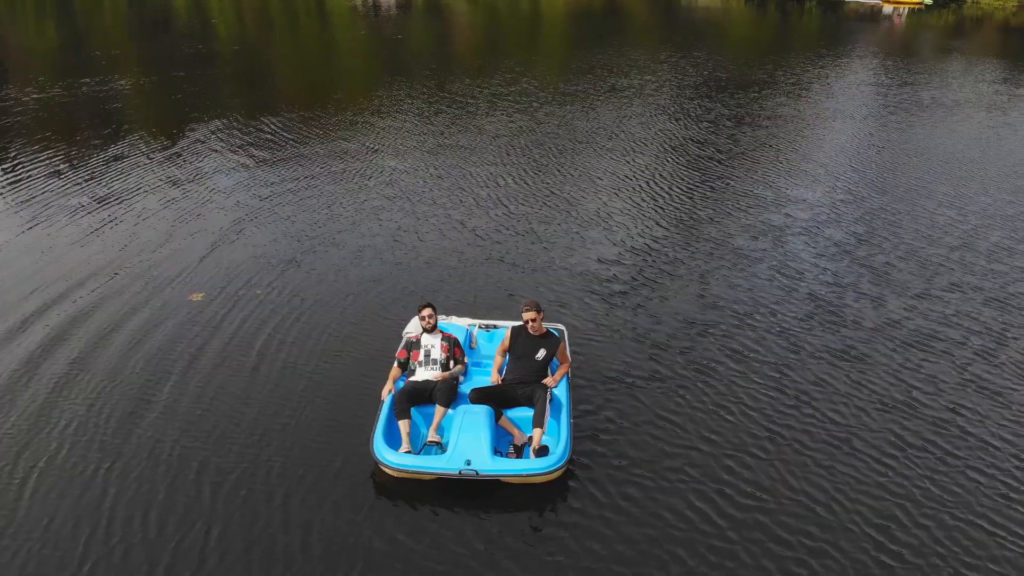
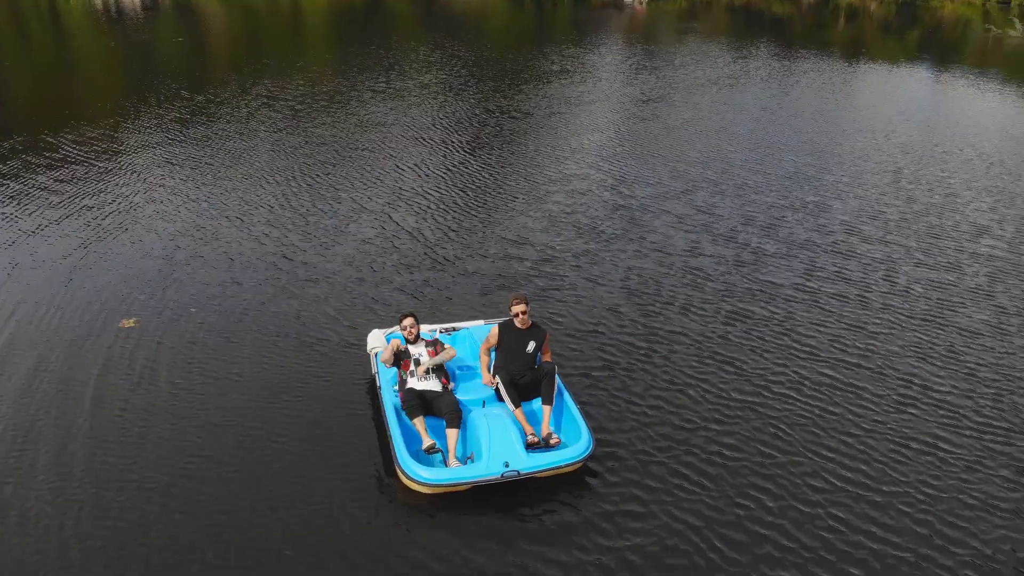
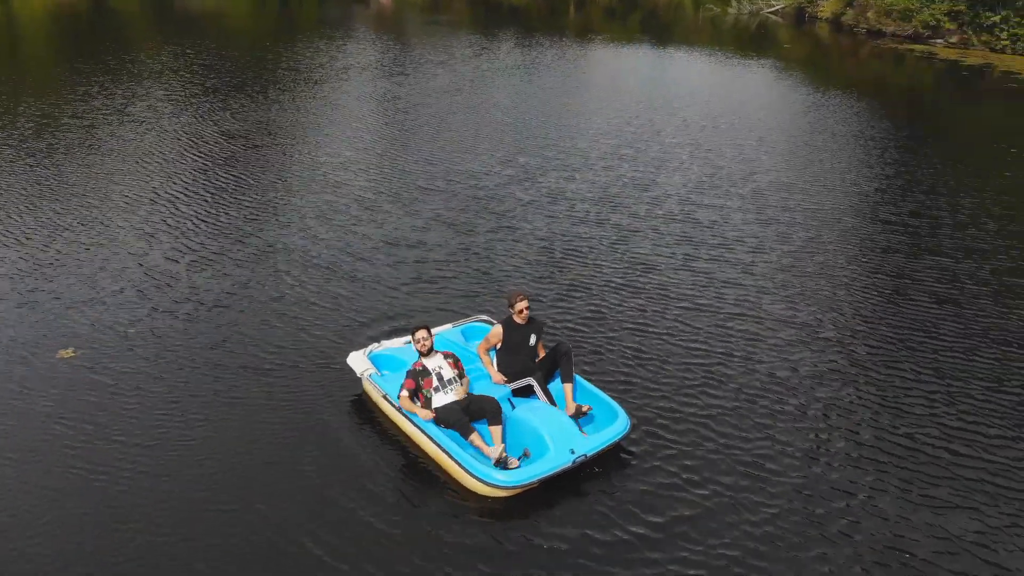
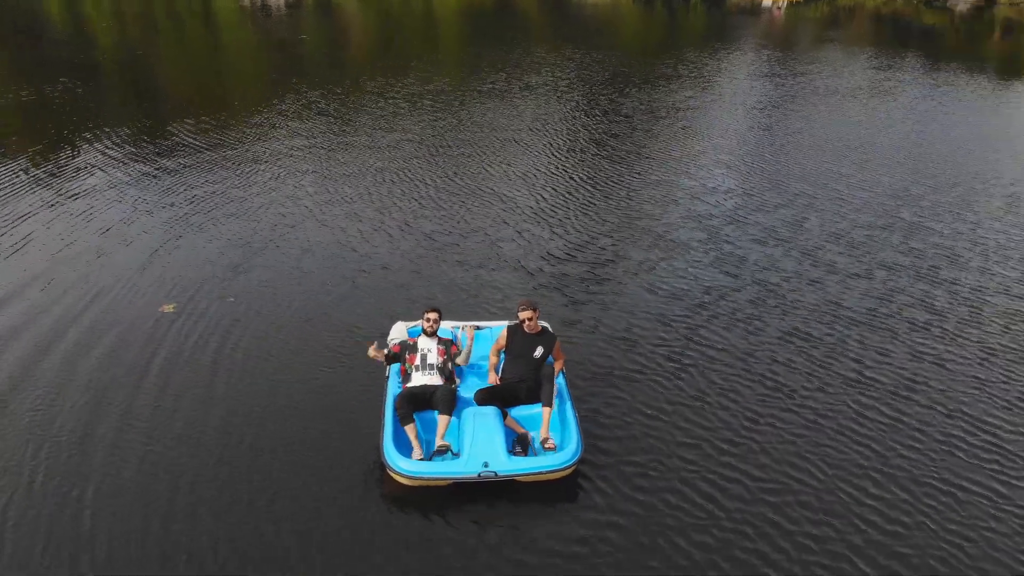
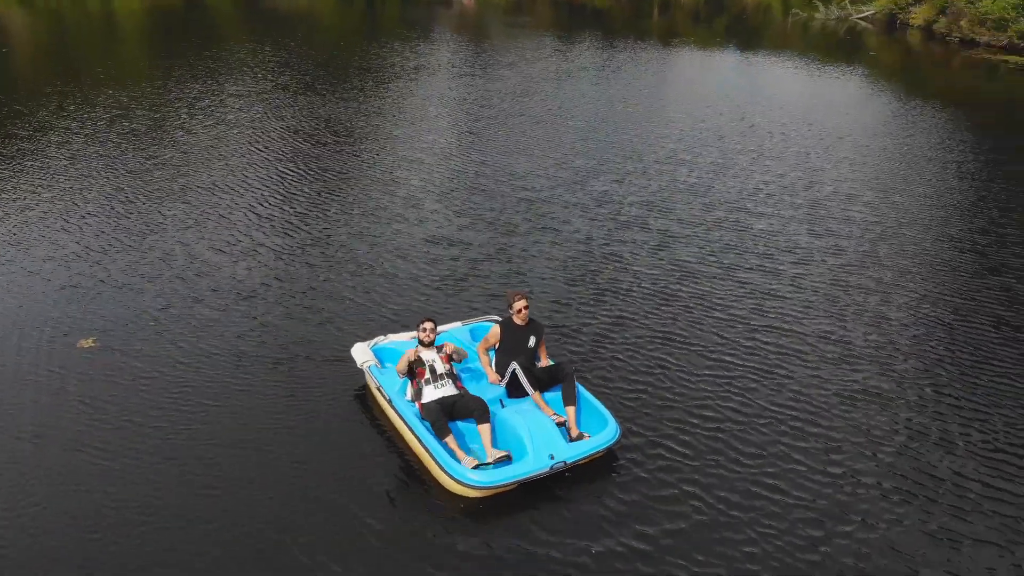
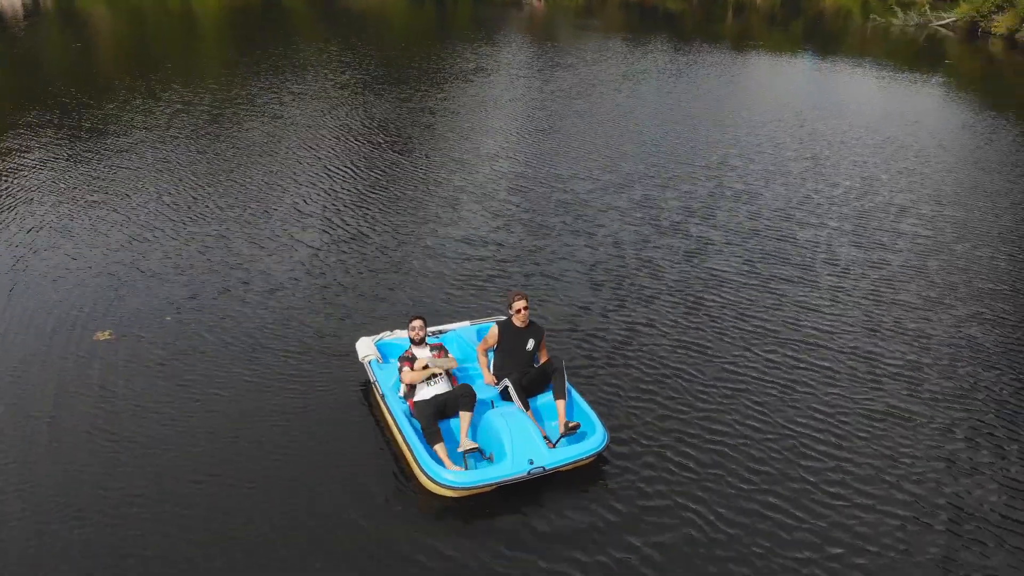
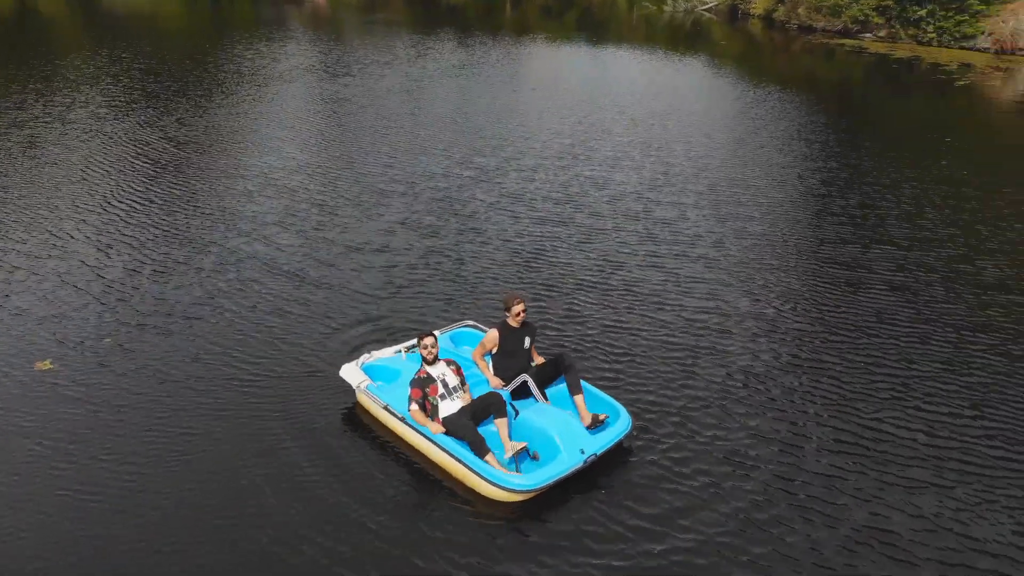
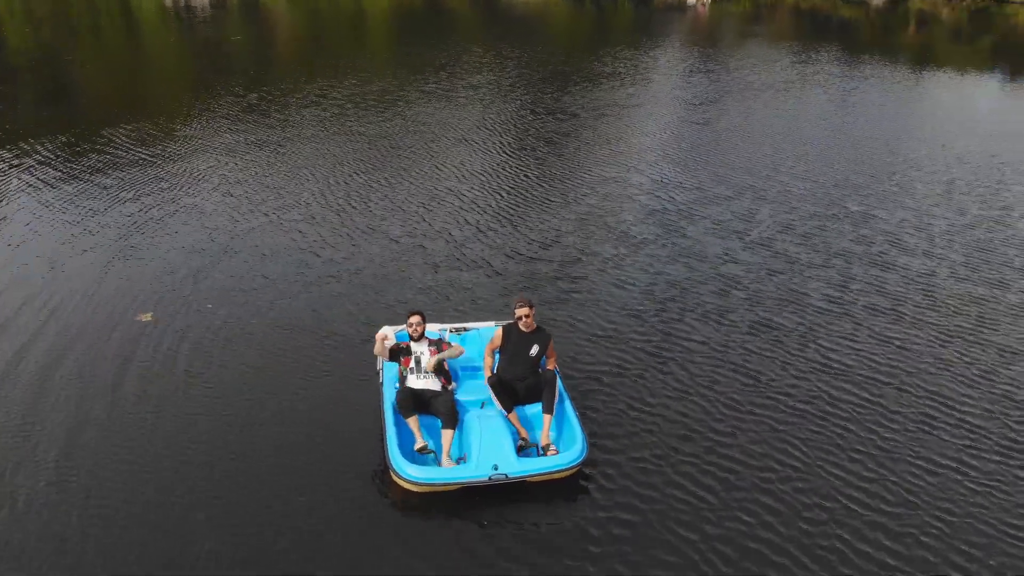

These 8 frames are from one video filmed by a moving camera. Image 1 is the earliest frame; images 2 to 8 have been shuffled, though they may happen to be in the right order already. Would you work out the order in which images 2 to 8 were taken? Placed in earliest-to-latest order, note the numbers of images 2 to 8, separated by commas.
4, 8, 2, 6, 5, 3, 7
